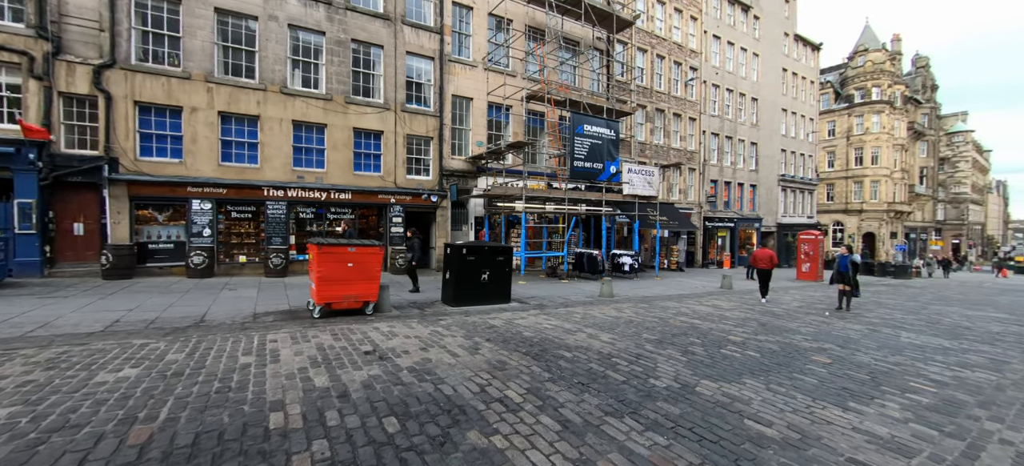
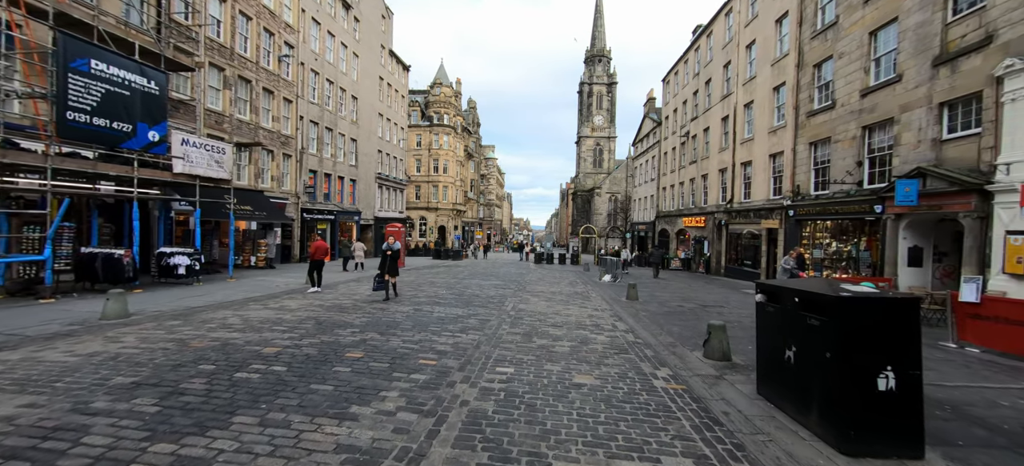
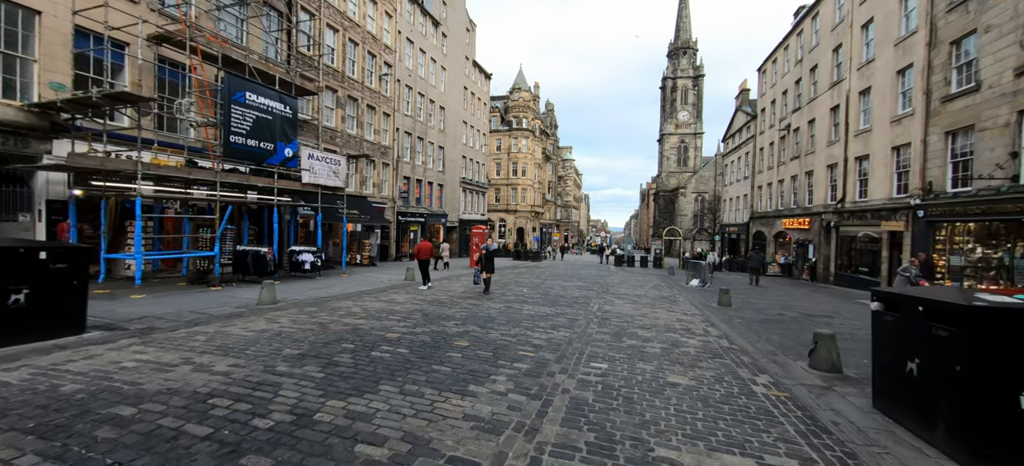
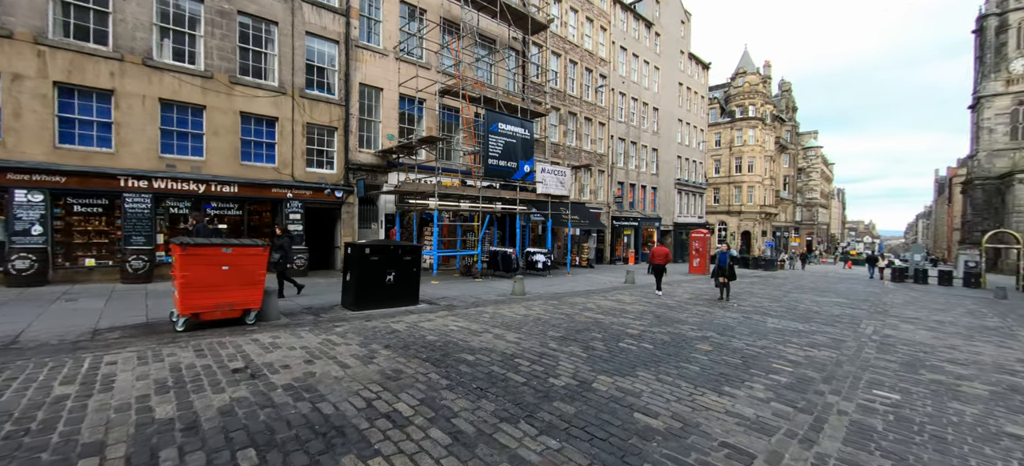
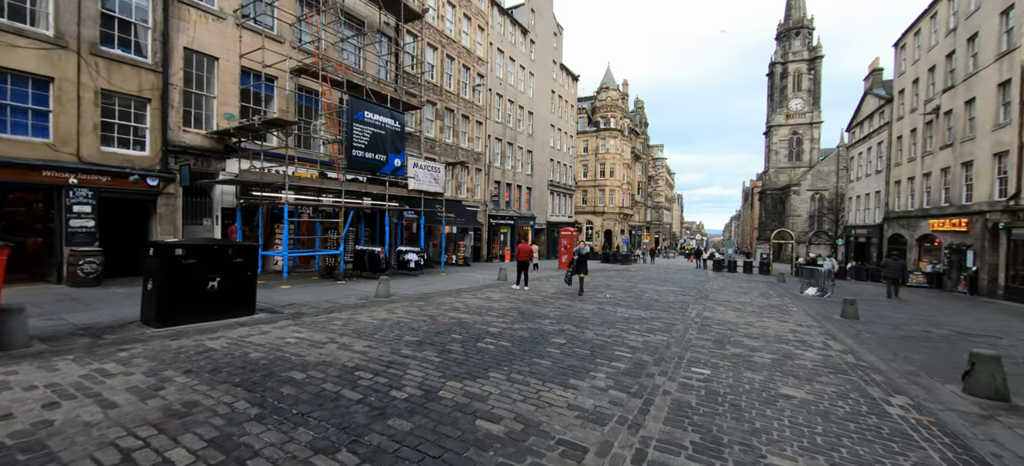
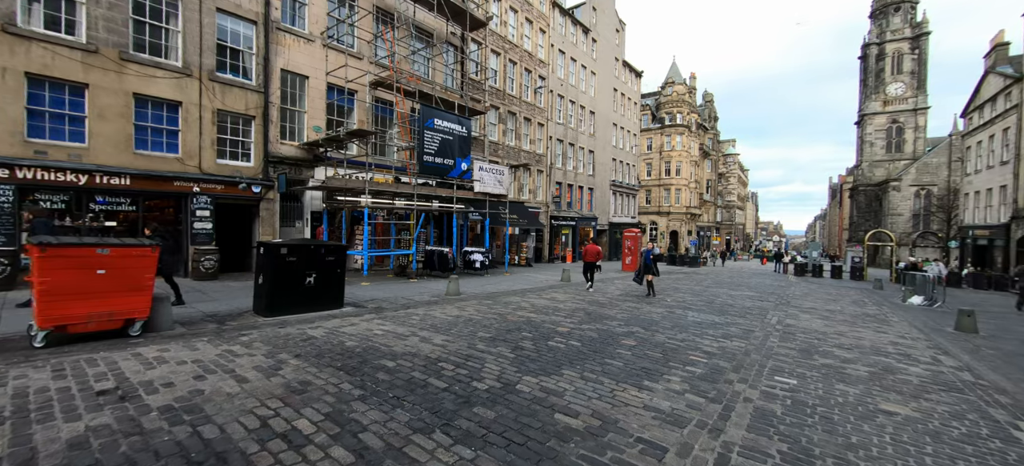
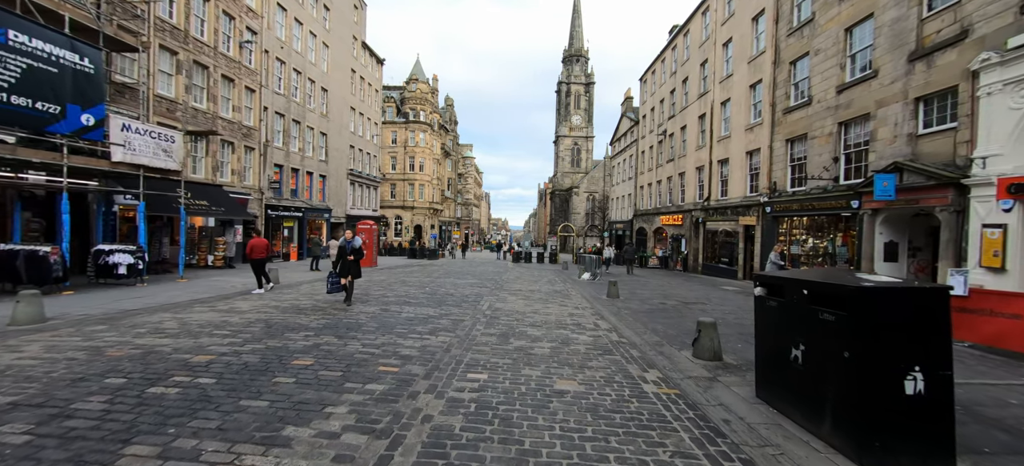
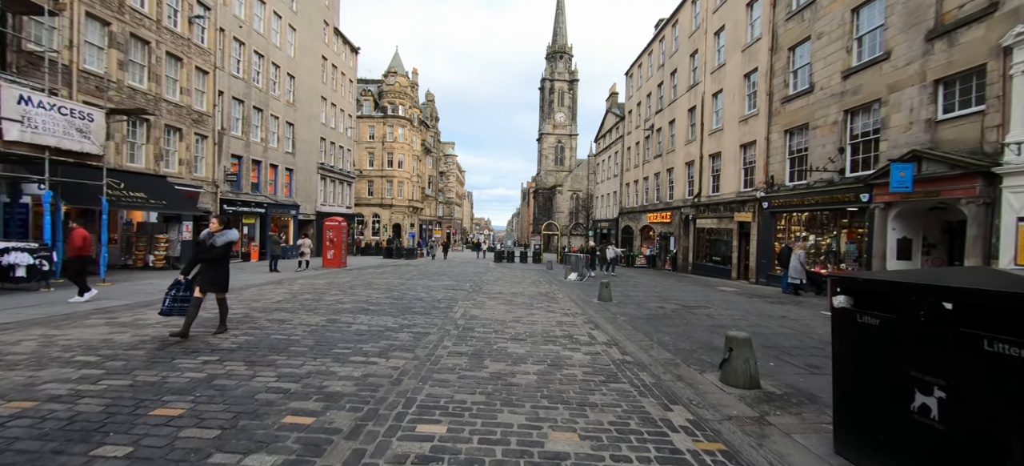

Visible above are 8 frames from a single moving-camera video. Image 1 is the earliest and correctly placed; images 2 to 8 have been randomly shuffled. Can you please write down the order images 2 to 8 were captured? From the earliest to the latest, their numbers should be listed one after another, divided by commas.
4, 6, 5, 3, 2, 7, 8
